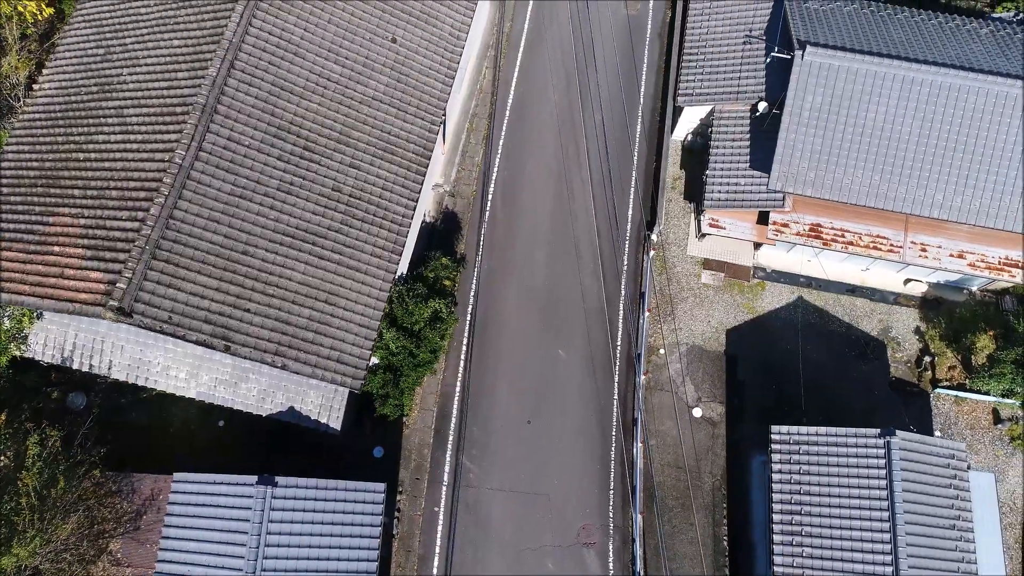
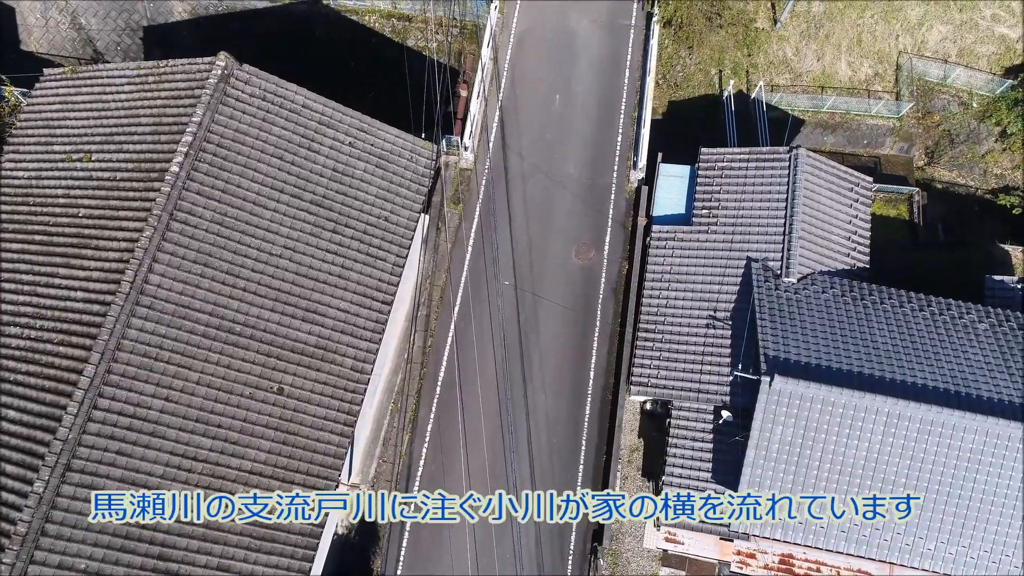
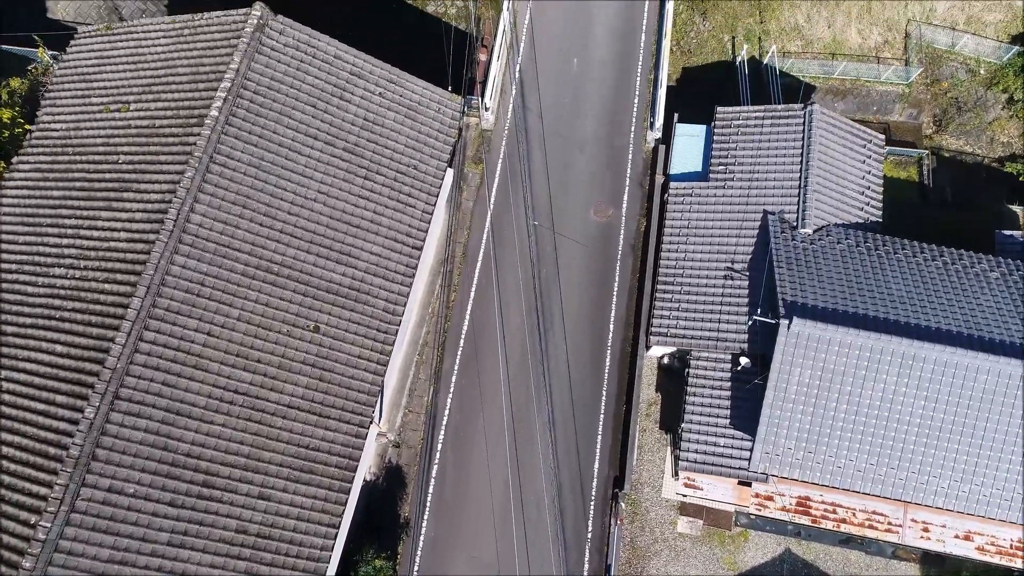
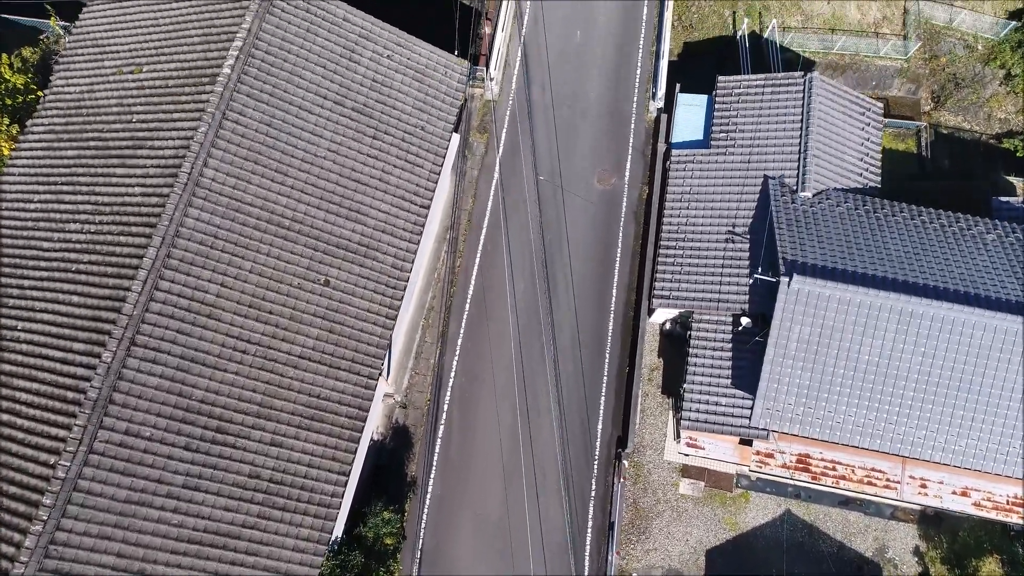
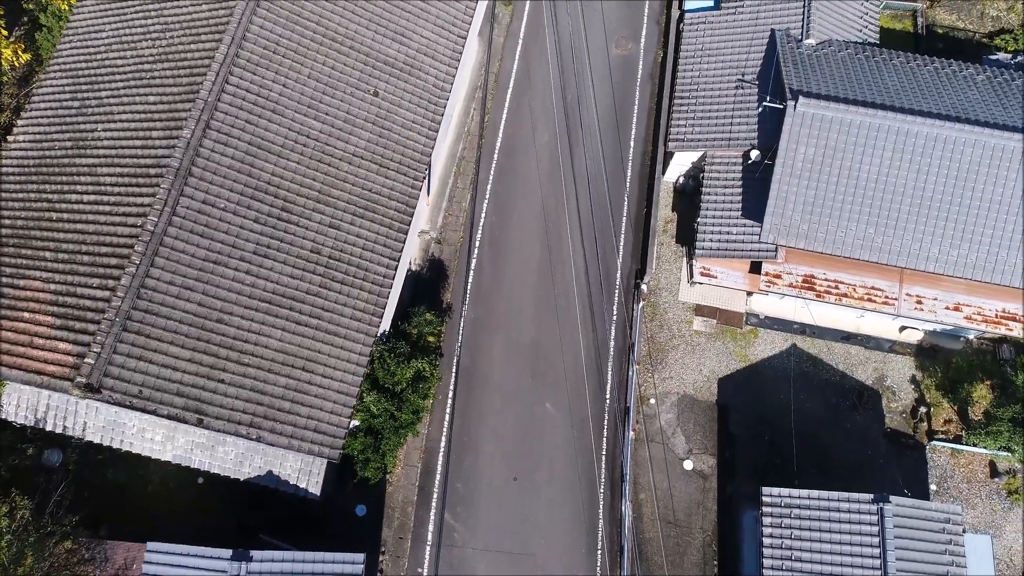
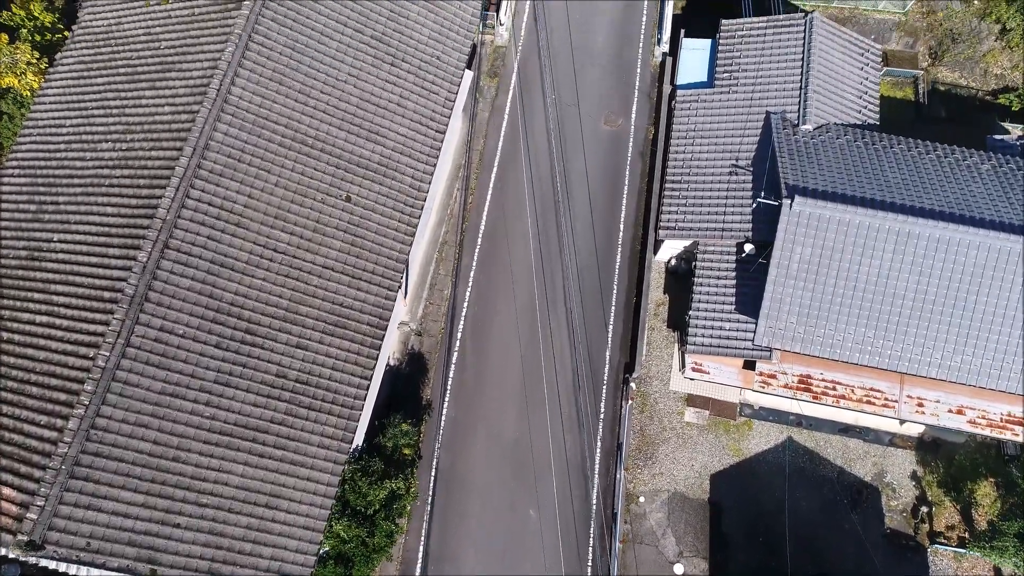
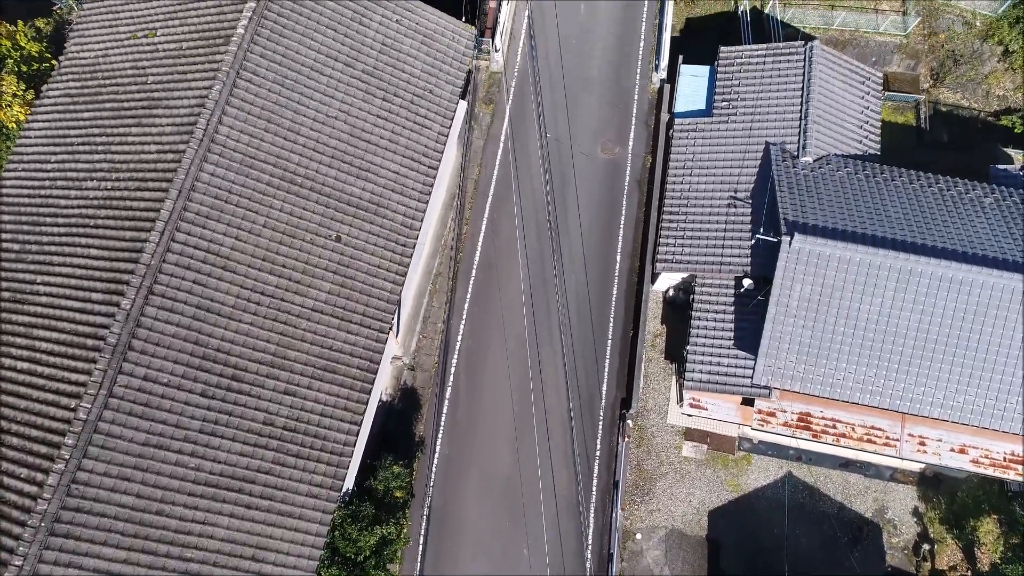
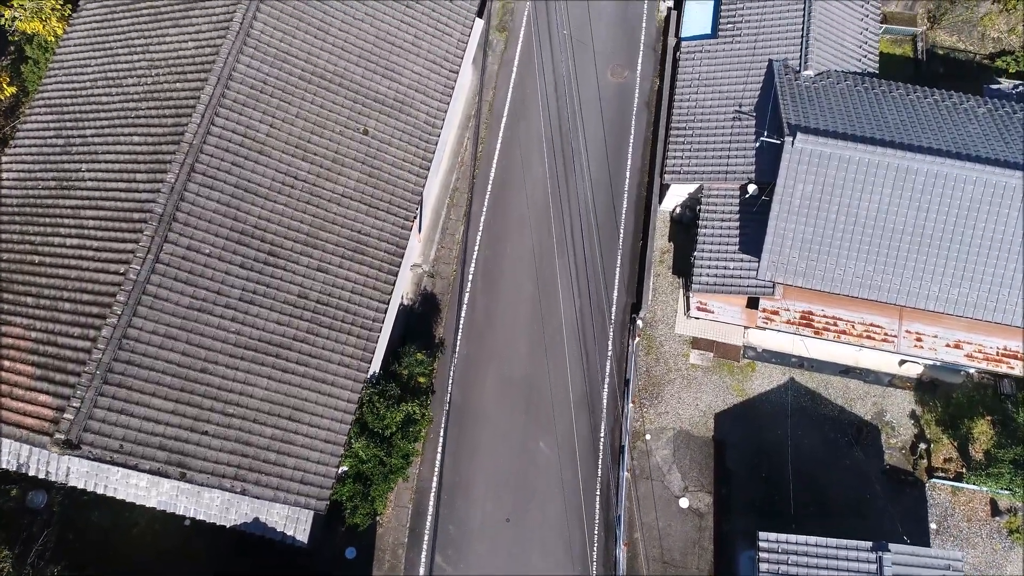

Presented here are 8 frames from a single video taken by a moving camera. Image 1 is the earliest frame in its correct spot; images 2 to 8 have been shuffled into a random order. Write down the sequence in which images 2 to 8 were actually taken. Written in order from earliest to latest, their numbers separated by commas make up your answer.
5, 8, 6, 7, 4, 3, 2
